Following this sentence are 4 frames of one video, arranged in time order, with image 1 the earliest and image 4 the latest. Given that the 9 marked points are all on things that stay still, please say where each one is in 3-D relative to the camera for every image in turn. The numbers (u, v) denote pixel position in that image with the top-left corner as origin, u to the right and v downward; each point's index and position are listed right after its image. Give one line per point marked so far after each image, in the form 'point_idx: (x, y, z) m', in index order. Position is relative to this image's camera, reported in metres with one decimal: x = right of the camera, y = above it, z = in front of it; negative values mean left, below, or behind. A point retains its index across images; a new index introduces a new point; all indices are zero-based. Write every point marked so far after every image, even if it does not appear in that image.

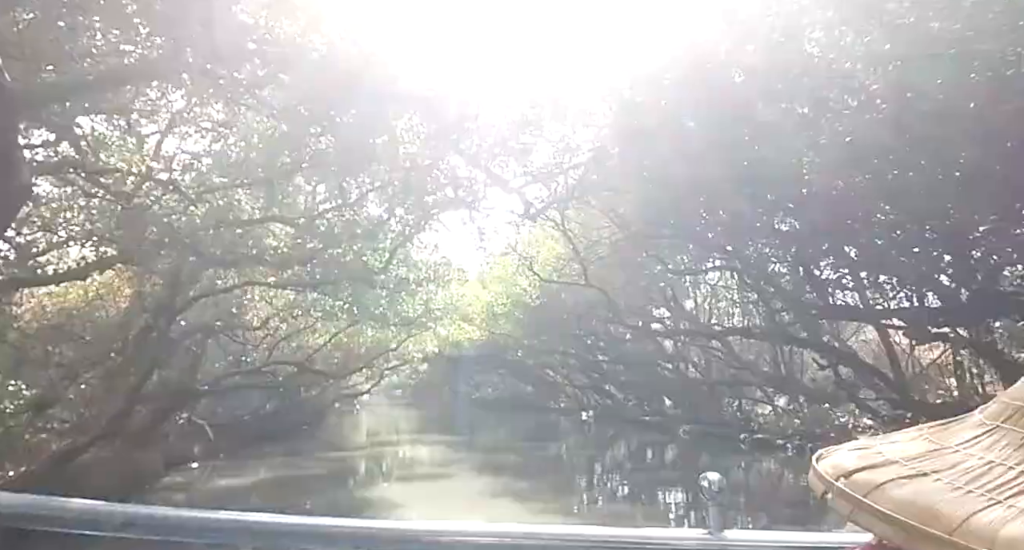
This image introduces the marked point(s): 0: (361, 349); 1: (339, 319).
0: (-4.0, -1.9, +18.6) m
1: (-3.5, -0.9, +14.2) m
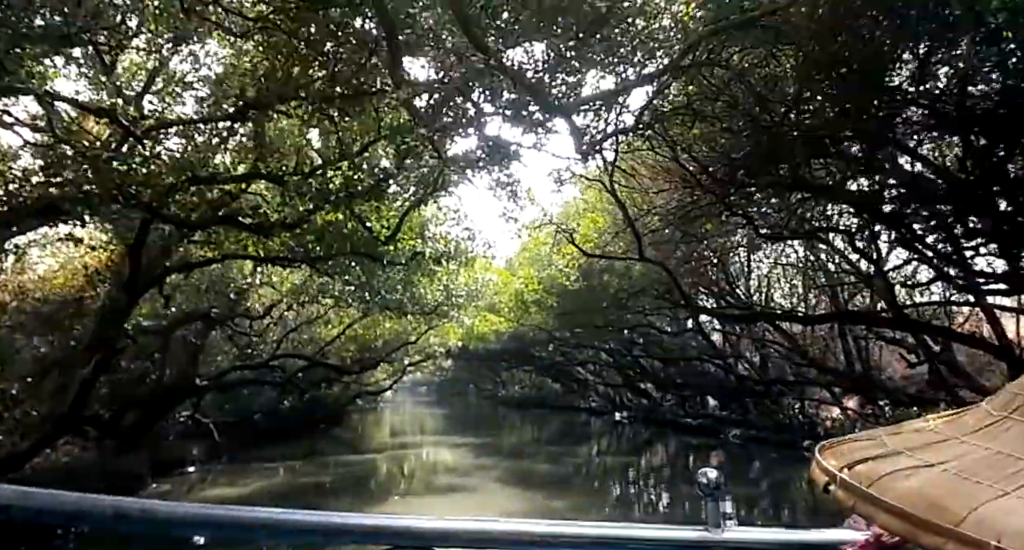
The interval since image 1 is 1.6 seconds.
0: (-3.2, -1.6, +17.2) m
1: (-2.9, -0.6, +12.8) m
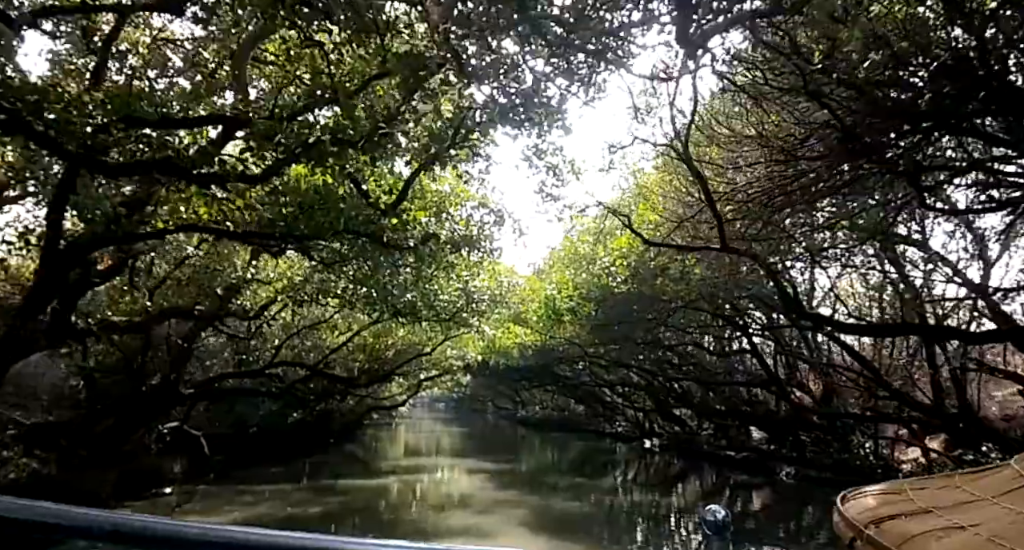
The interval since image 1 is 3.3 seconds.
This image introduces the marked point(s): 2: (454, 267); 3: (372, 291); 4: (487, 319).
0: (-2.7, -1.7, +15.6) m
1: (-2.4, -0.6, +11.3) m
2: (-0.7, +0.1, +8.8) m
3: (-1.8, -0.2, +9.4) m
4: (-0.4, -0.8, +12.7) m
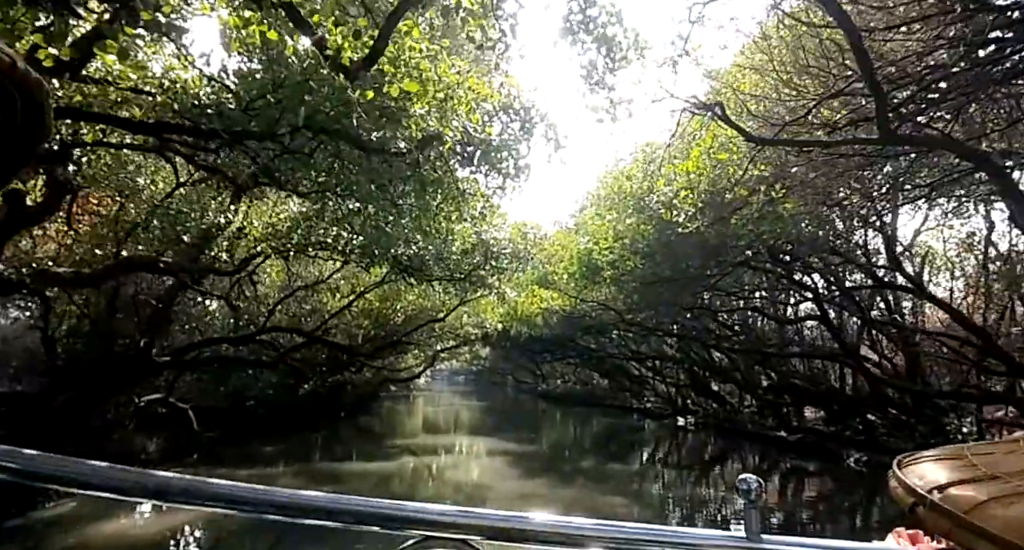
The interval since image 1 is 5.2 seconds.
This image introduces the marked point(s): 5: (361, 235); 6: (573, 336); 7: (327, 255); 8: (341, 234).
0: (-2.2, -0.8, +14.0) m
1: (-2.1, +0.1, +9.6) m
2: (-0.4, +0.7, +7.0) m
3: (-1.5, +0.4, +7.6) m
4: (0.0, -0.1, +11.0) m
5: (-1.6, +0.3, +7.8) m
6: (+1.7, -1.7, +19.8) m
7: (-2.4, +0.3, +9.2) m
8: (-2.0, +0.4, +8.3) m
